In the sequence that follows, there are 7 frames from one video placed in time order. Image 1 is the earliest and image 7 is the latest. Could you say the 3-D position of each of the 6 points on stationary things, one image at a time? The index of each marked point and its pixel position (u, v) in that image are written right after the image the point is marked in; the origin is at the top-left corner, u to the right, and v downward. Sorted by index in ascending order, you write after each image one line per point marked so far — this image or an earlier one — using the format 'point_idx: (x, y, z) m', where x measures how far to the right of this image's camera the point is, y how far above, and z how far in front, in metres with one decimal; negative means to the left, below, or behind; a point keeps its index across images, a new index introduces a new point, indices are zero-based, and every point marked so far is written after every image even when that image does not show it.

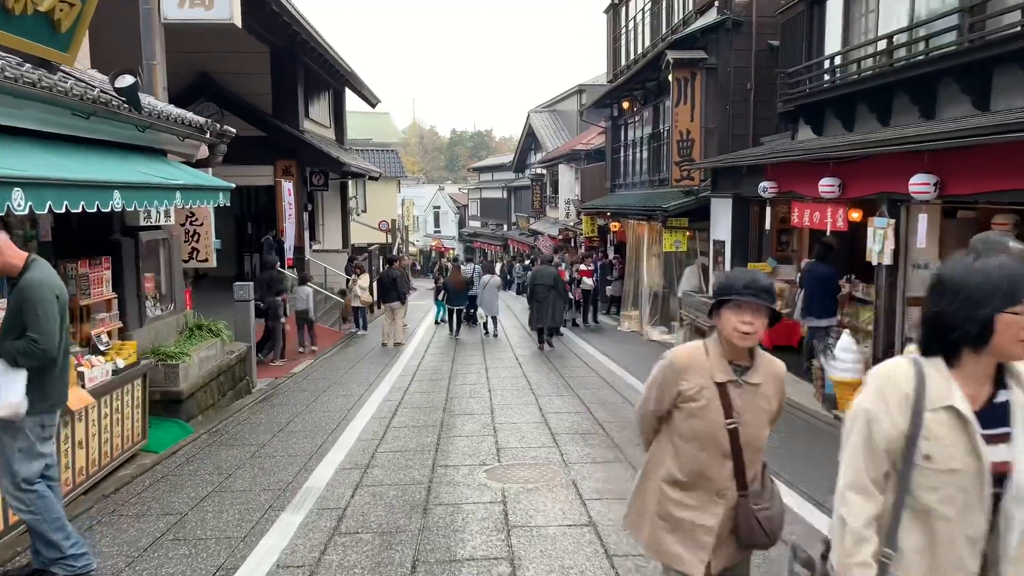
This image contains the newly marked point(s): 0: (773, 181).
0: (+3.5, +1.4, +10.3) m
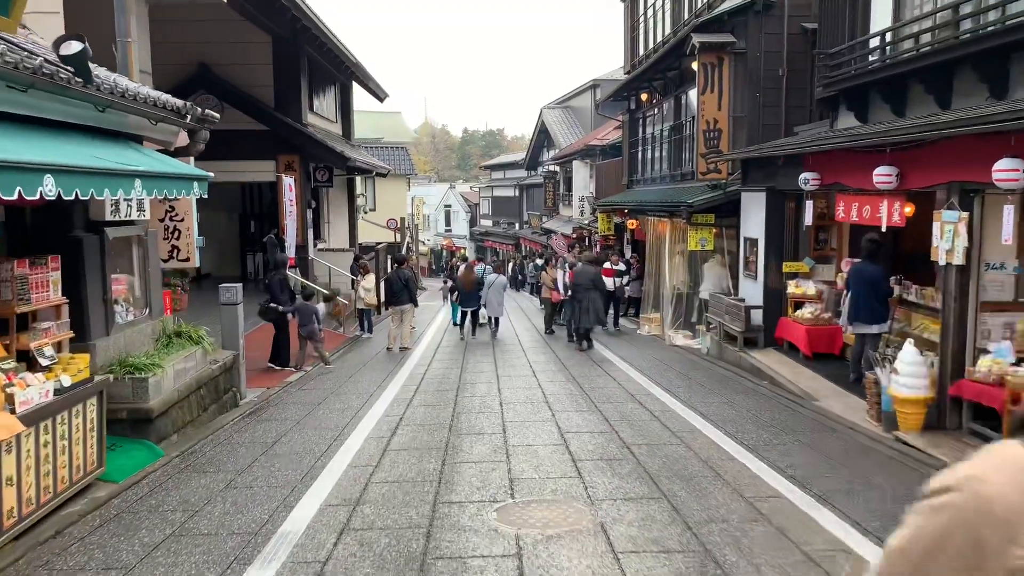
0: (+3.7, +1.4, +9.3) m
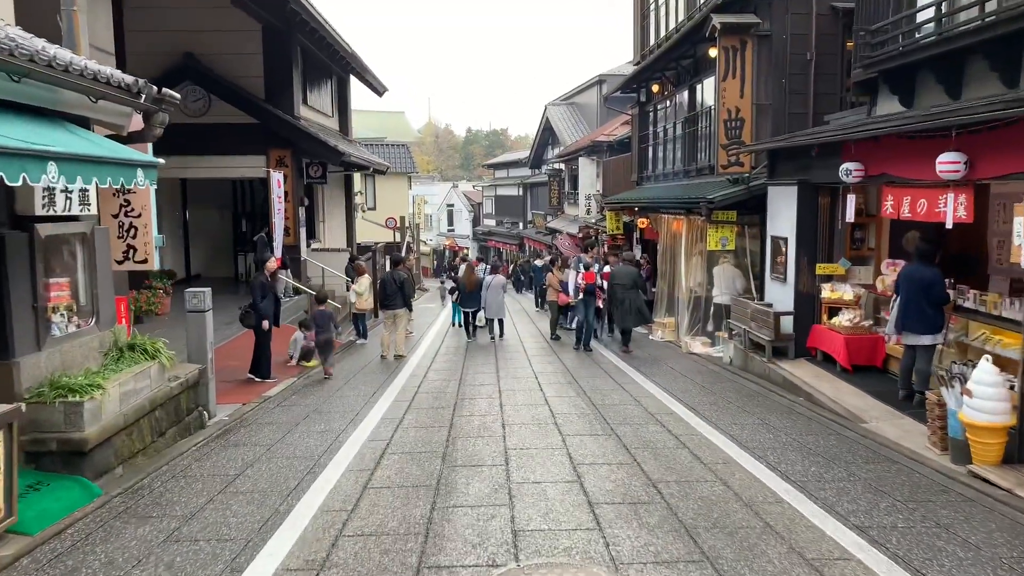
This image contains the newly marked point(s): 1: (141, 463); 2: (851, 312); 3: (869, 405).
0: (+3.7, +1.4, +8.3) m
1: (-2.9, -1.4, +6.1) m
2: (+4.1, -0.3, +9.3) m
3: (+3.6, -1.2, +7.8) m
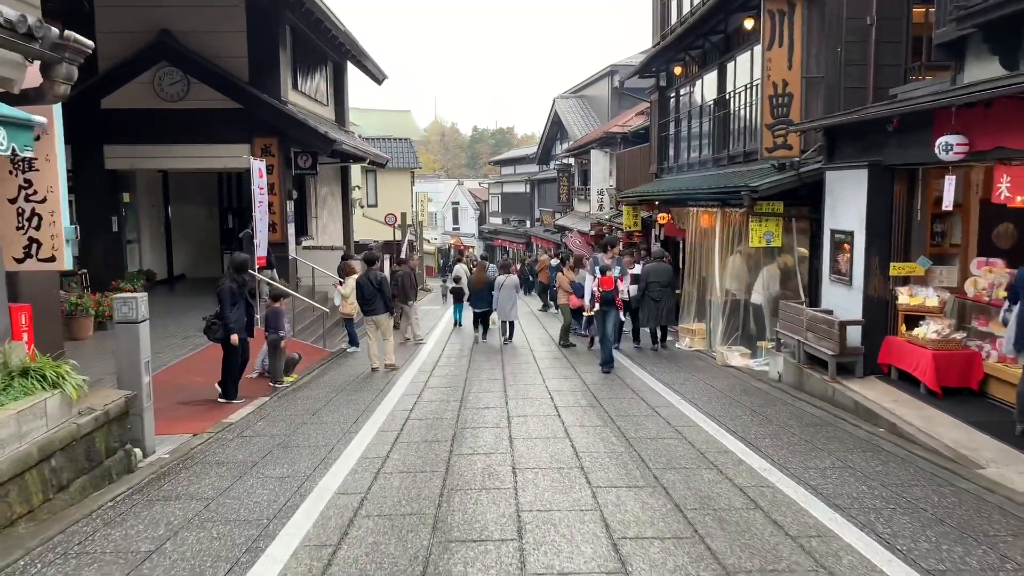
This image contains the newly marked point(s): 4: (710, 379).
0: (+3.8, +1.3, +6.6) m
1: (-2.9, -1.4, +4.5) m
2: (+4.2, -0.3, +7.6) m
3: (+3.7, -1.2, +6.1) m
4: (+2.6, -1.2, +10.1) m
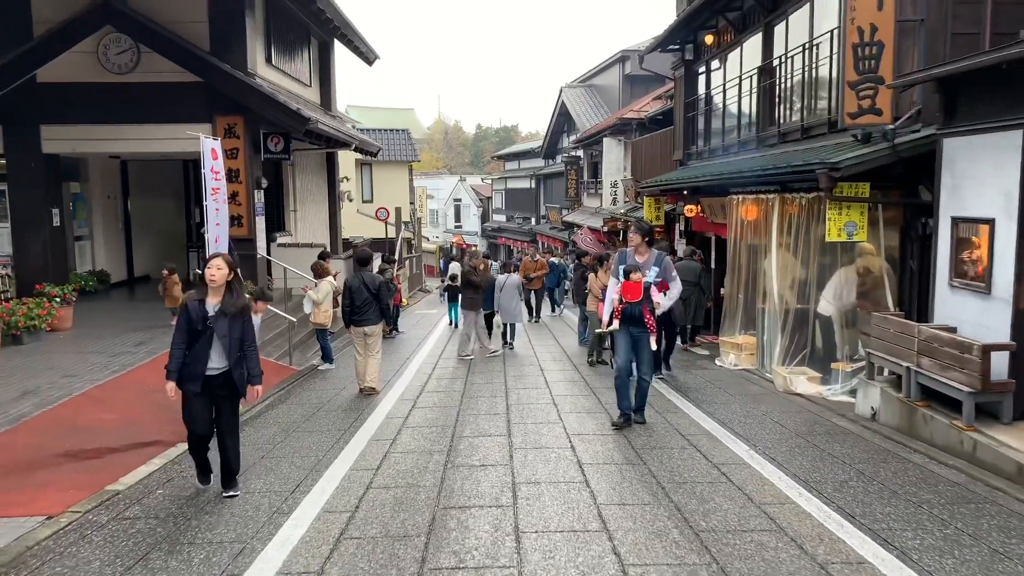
0: (+3.8, +1.2, +4.2) m
1: (-2.8, -1.5, +2.2) m
2: (+4.2, -0.4, +5.2) m
3: (+3.7, -1.3, +3.8) m
4: (+2.6, -1.3, +7.7) m
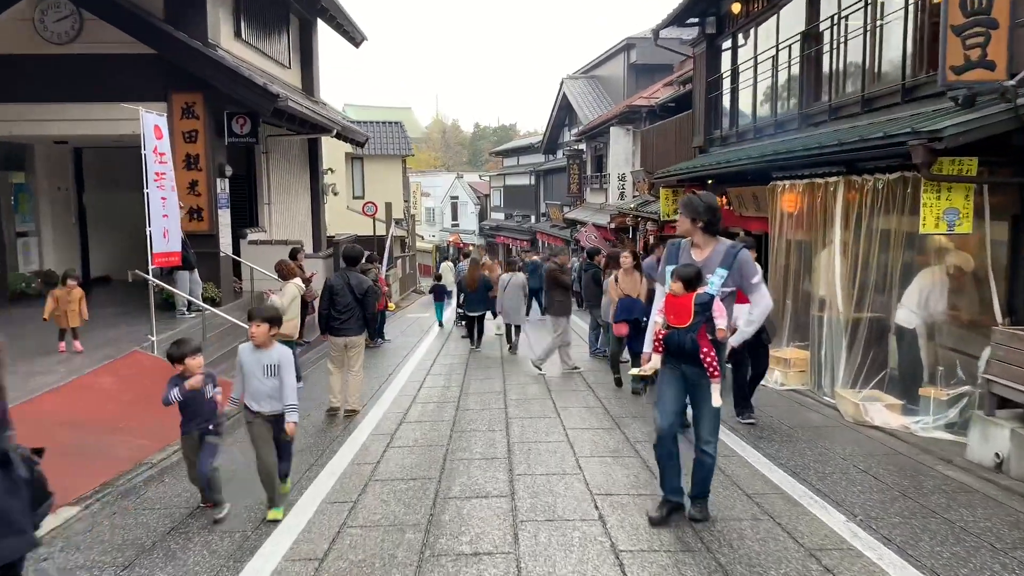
0: (+3.9, +1.2, +2.4) m
1: (-2.8, -1.6, +0.4) m
2: (+4.3, -0.4, +3.4) m
3: (+3.8, -1.3, +2.0) m
4: (+2.7, -1.3, +5.9) m
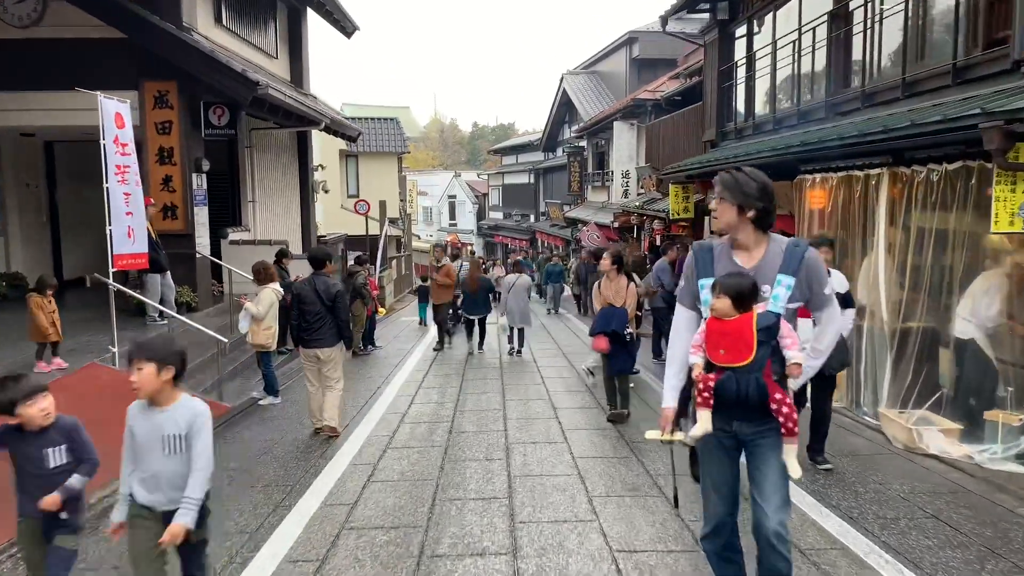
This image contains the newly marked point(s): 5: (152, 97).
0: (+3.9, +1.1, +1.5) m
1: (-2.8, -1.6, -0.6) m
2: (+4.3, -0.5, +2.5) m
3: (+3.8, -1.4, +1.1) m
4: (+2.7, -1.4, +5.0) m
5: (-5.2, +2.8, +11.2) m
